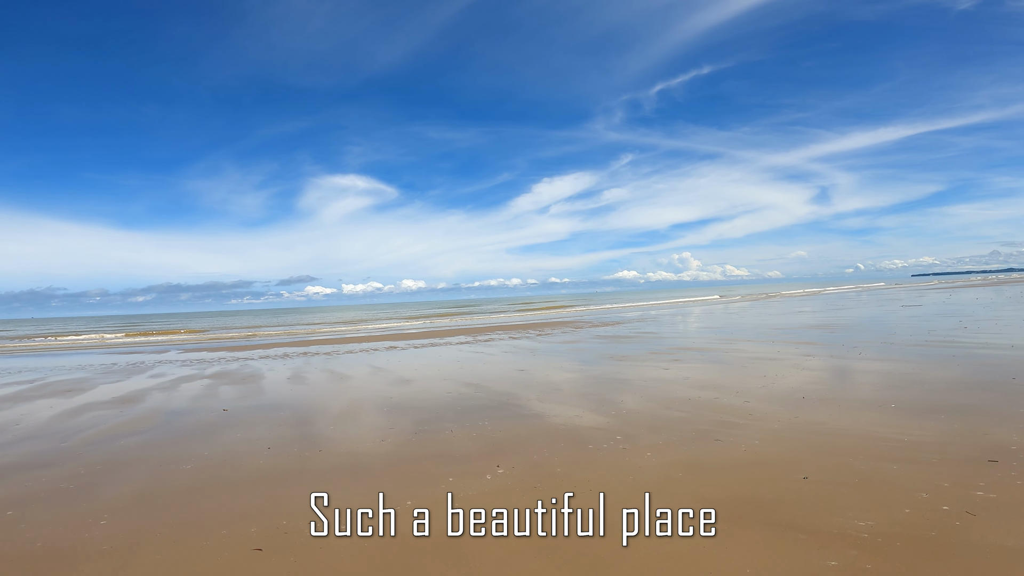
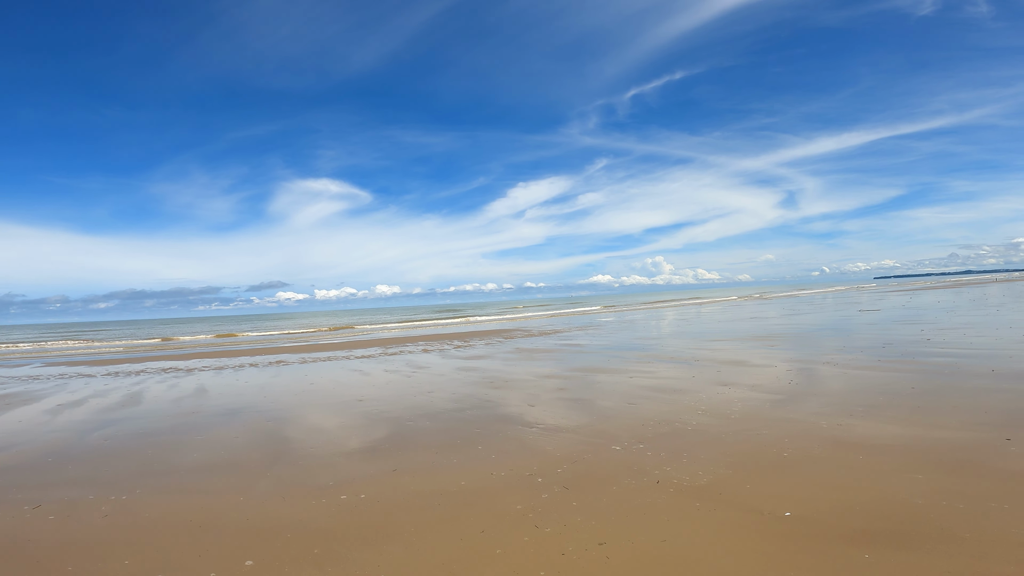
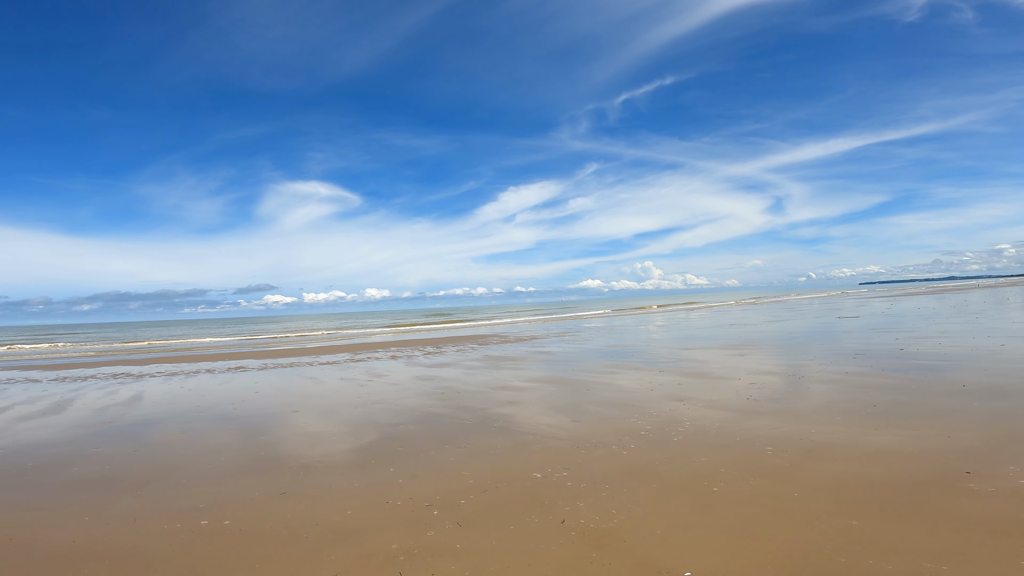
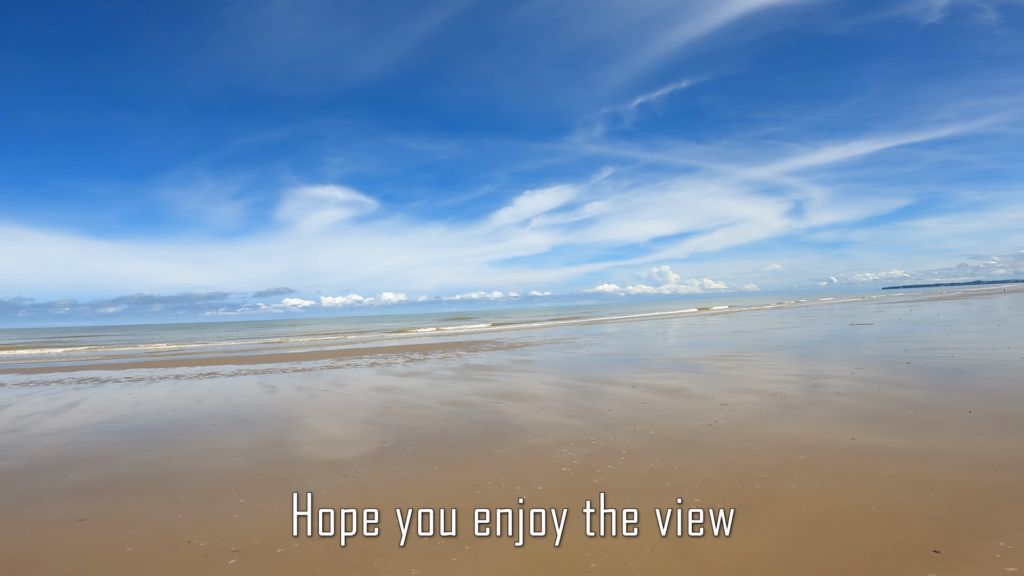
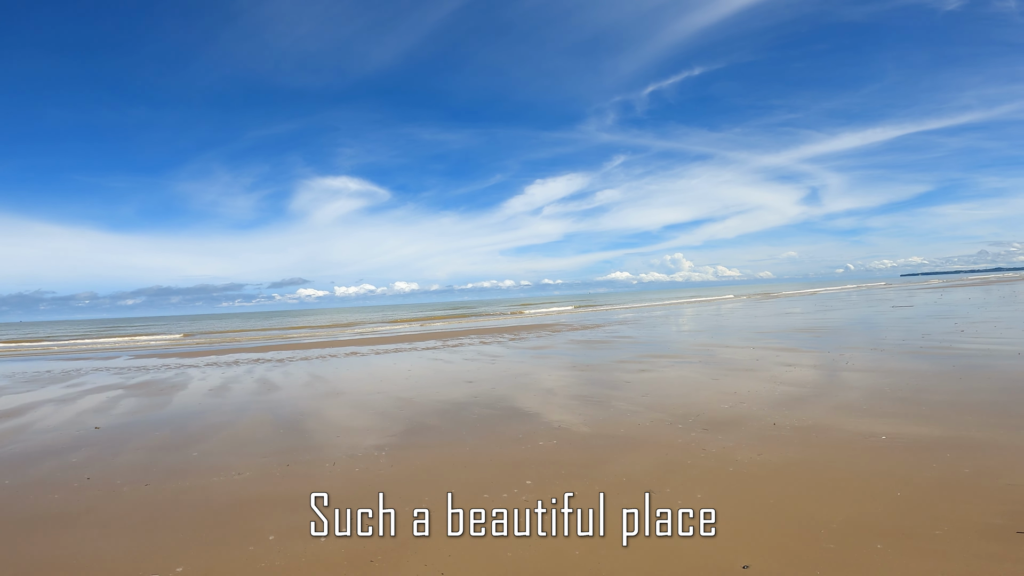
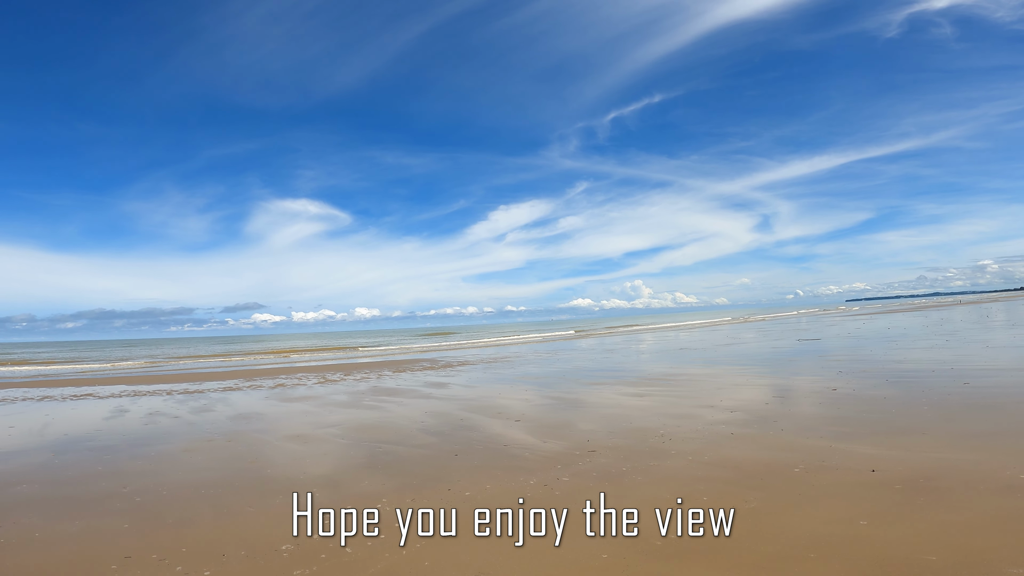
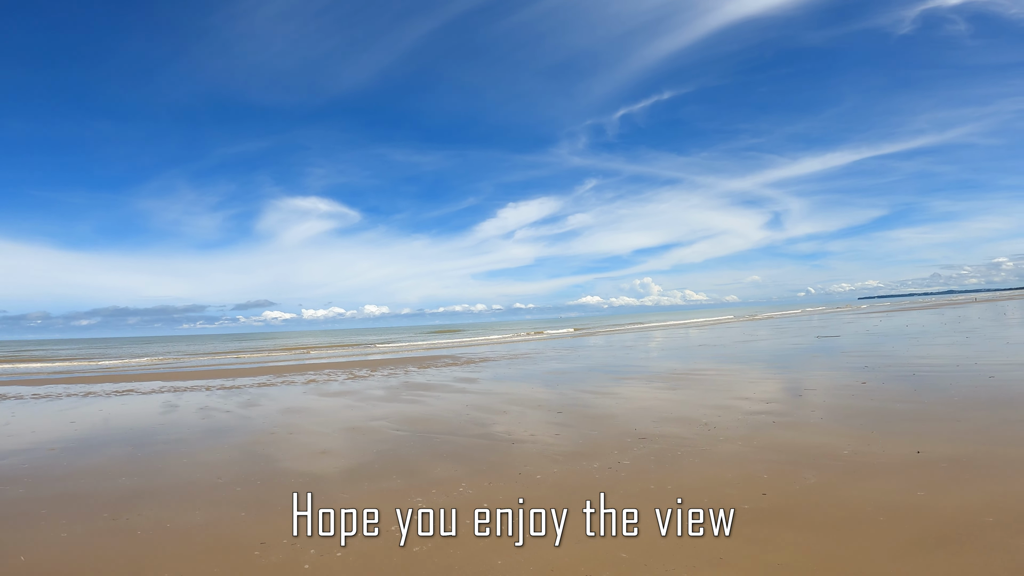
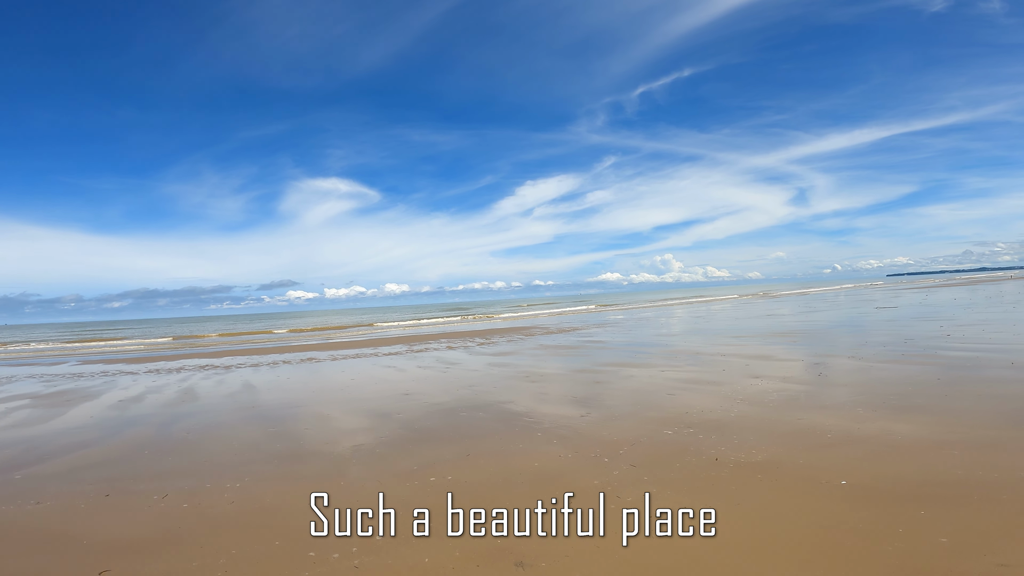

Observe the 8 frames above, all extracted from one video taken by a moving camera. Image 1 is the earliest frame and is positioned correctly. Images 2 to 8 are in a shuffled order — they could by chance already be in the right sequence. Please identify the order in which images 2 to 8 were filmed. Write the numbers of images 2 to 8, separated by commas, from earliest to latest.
5, 8, 2, 3, 4, 7, 6
